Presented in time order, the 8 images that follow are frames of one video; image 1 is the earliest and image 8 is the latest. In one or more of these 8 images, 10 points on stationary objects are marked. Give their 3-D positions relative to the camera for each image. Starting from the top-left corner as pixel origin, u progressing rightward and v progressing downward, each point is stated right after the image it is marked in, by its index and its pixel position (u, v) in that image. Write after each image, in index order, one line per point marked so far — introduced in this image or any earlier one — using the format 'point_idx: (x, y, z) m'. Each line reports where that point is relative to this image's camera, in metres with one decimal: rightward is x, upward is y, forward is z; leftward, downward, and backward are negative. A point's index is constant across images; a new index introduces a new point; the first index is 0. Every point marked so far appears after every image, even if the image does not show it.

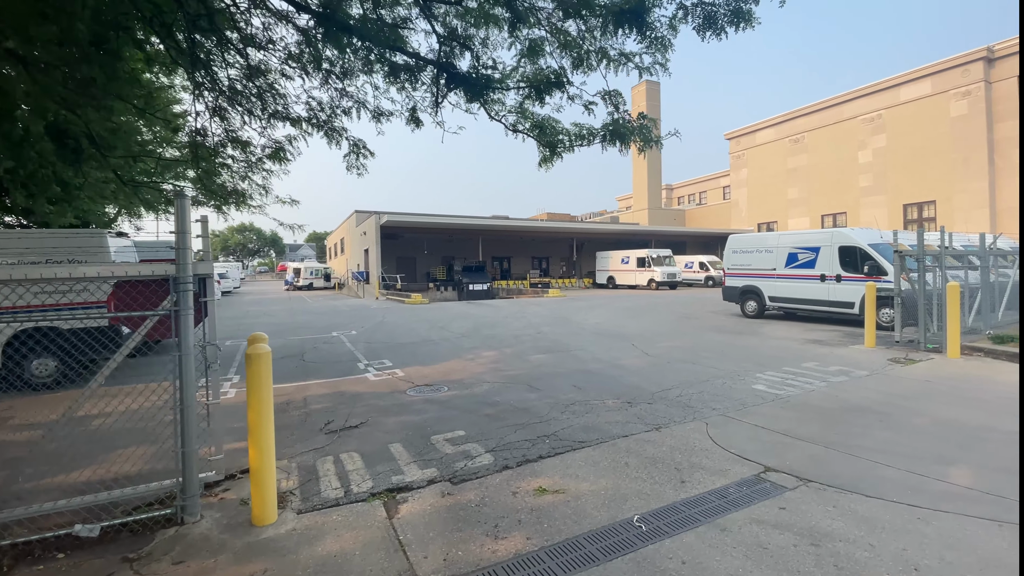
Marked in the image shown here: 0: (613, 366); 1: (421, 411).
0: (+1.8, -1.4, +8.7) m
1: (-1.2, -1.6, +6.4) m
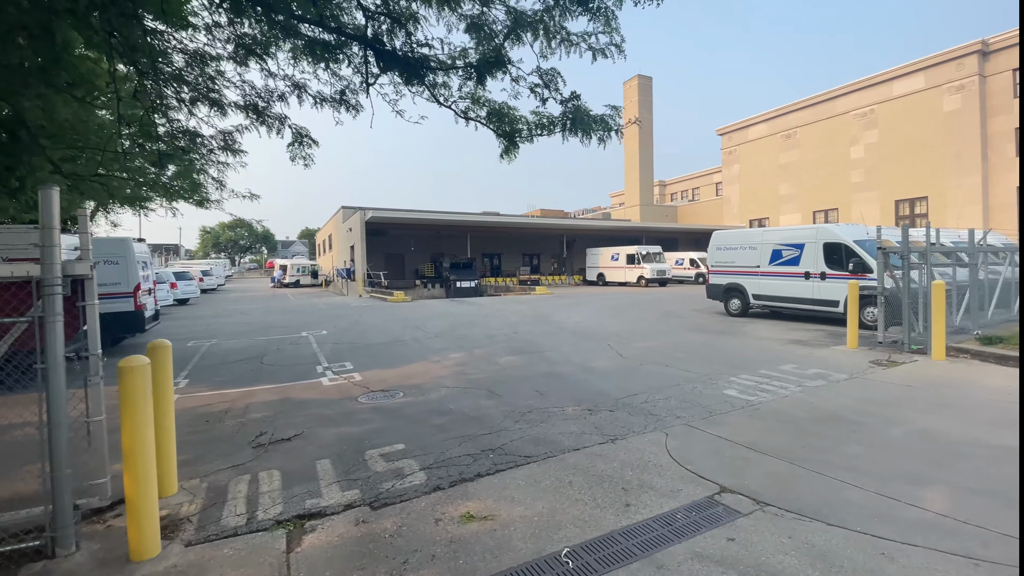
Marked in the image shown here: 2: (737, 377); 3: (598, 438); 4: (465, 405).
0: (+1.2, -1.4, +8.3) m
1: (-1.8, -1.6, +5.9) m
2: (+3.3, -1.3, +7.2) m
3: (+0.9, -1.6, +5.1) m
4: (-0.6, -1.5, +6.4) m
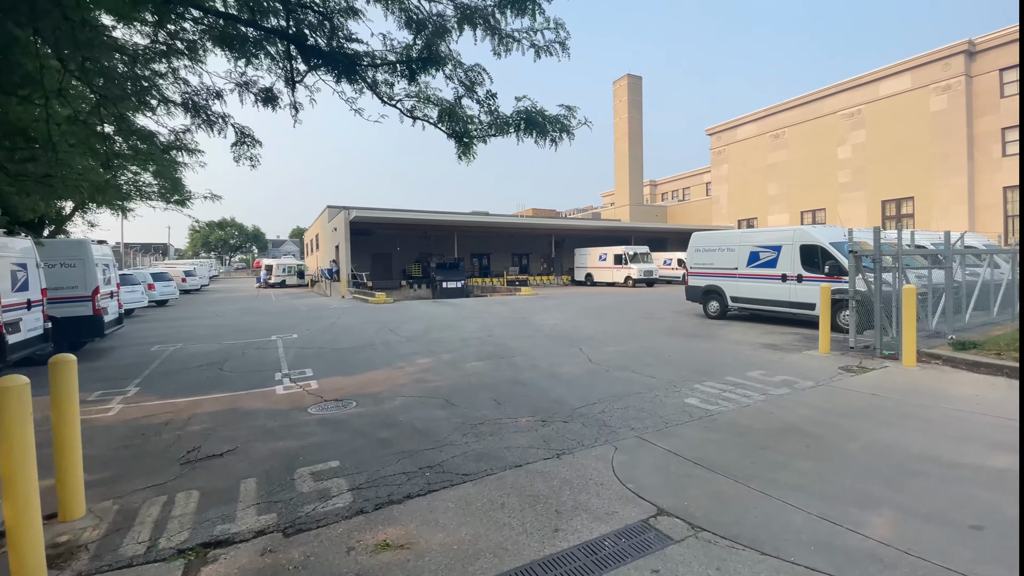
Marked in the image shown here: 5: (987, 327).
0: (+0.6, -1.4, +8.0) m
1: (-2.4, -1.7, +5.6) m
2: (+2.7, -1.4, +7.0) m
3: (+0.3, -1.7, +4.9) m
4: (-1.2, -1.6, +6.1) m
5: (+10.7, -0.9, +10.9) m
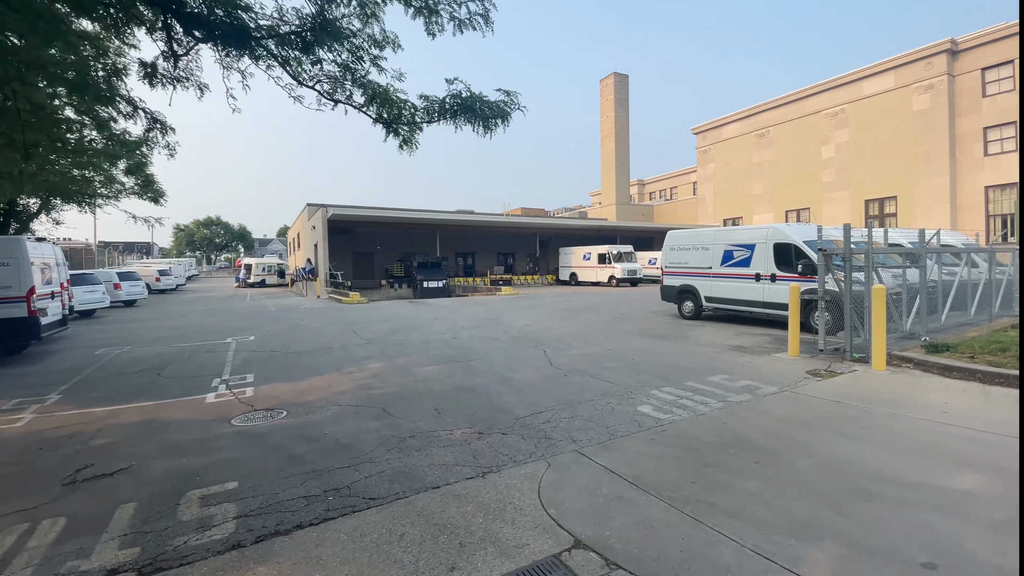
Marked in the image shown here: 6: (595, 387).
0: (-0.2, -1.4, +7.6) m
1: (-3.1, -1.7, +5.1) m
2: (+2.0, -1.4, +6.6) m
3: (-0.4, -1.7, +4.4) m
4: (-2.0, -1.6, +5.6) m
5: (+9.9, -0.9, +10.6) m
6: (+1.2, -1.4, +7.0) m
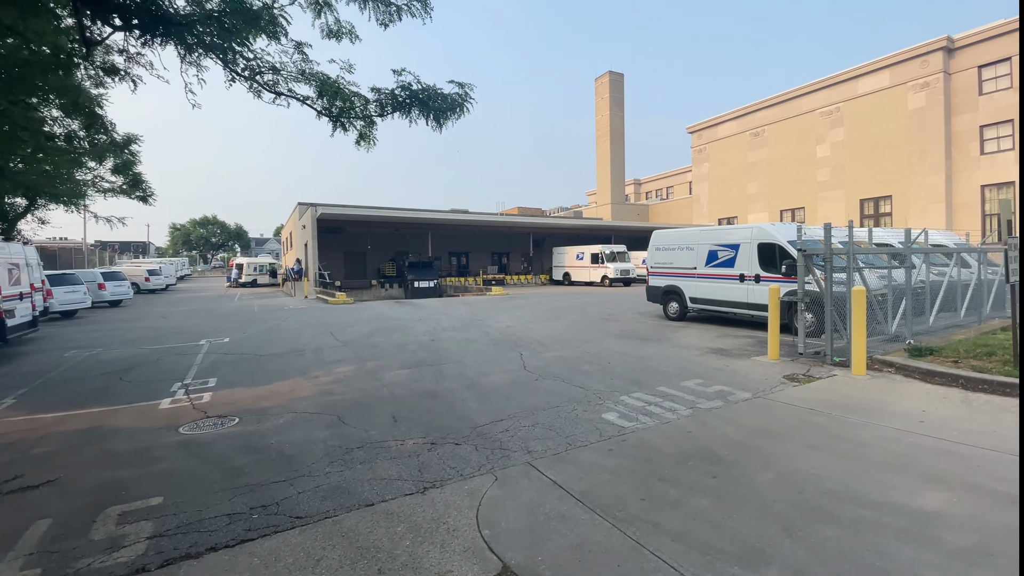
0: (-0.7, -1.5, +7.3) m
1: (-3.6, -1.7, +4.9) m
2: (+1.5, -1.4, +6.3) m
3: (-0.9, -1.7, +4.1) m
4: (-2.4, -1.6, +5.4) m
5: (+9.4, -0.9, +10.3) m
6: (+0.7, -1.4, +6.7) m
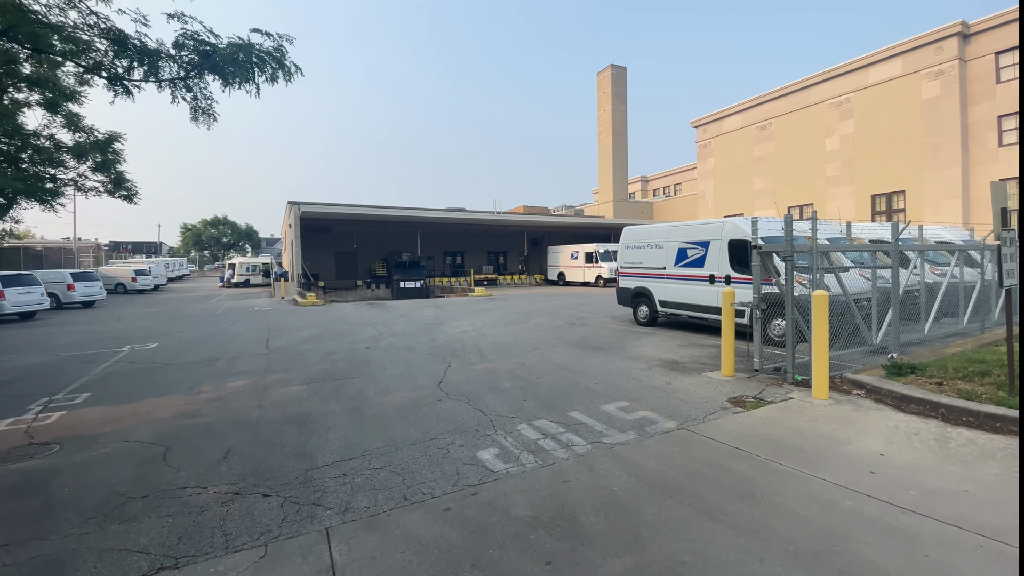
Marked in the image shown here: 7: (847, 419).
0: (-2.0, -1.5, +6.3) m
1: (-5.0, -1.8, +3.9) m
2: (+0.2, -1.5, +5.2) m
3: (-2.3, -1.7, +3.1) m
4: (-3.8, -1.7, +4.4) m
5: (+8.2, -1.0, +9.0) m
6: (-0.6, -1.5, +5.6) m
7: (+3.5, -1.4, +5.1) m
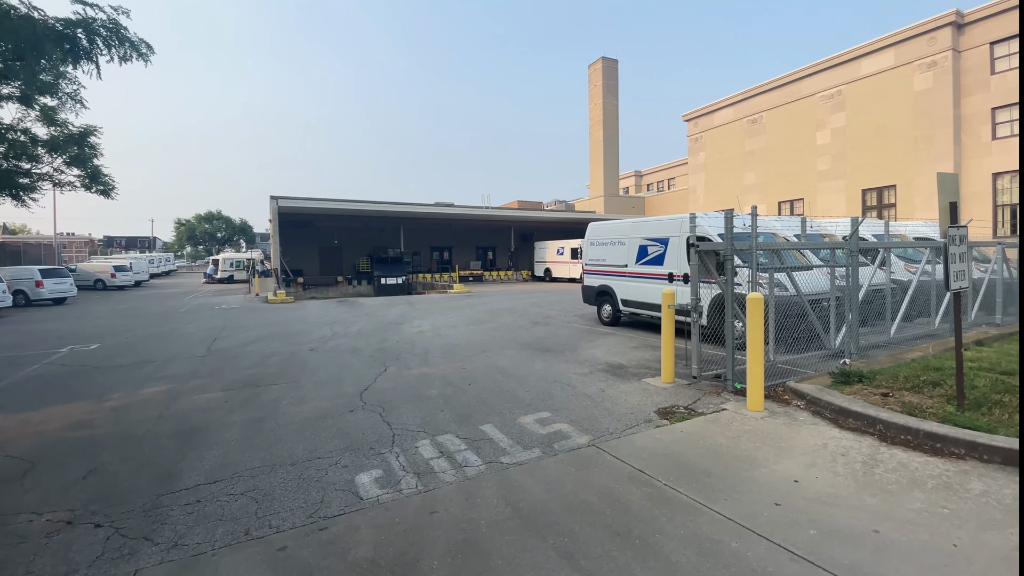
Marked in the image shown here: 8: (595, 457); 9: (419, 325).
0: (-3.0, -1.5, +5.8) m
1: (-6.0, -1.8, +3.5) m
2: (-0.8, -1.5, +4.7) m
3: (-3.3, -1.8, +2.6) m
4: (-4.8, -1.7, +3.9) m
5: (+7.2, -0.9, +8.5) m
6: (-1.6, -1.5, +5.2) m
7: (+2.6, -1.4, +4.6) m
8: (+0.7, -1.5, +4.2) m
9: (-2.4, -1.0, +12.6) m
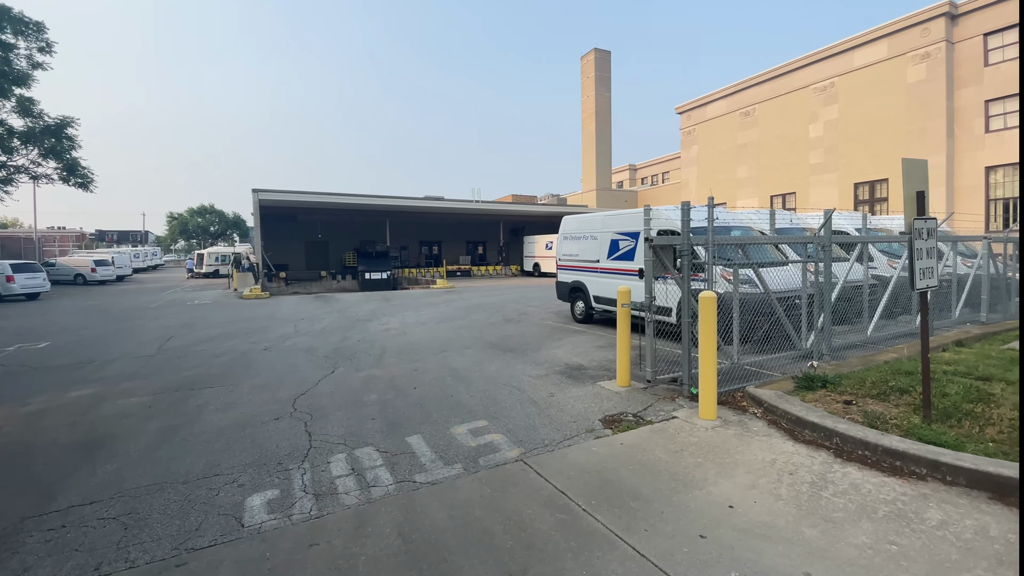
0: (-3.7, -1.5, +5.4) m
1: (-6.6, -1.8, +3.0) m
2: (-1.5, -1.5, +4.3) m
3: (-3.9, -1.8, +2.2) m
4: (-5.5, -1.7, +3.5) m
5: (+6.5, -0.9, +8.1) m
6: (-2.3, -1.5, +4.7) m
7: (+1.9, -1.4, +4.2) m
8: (+0.1, -1.5, +3.8) m
9: (-3.1, -0.9, +12.2) m
